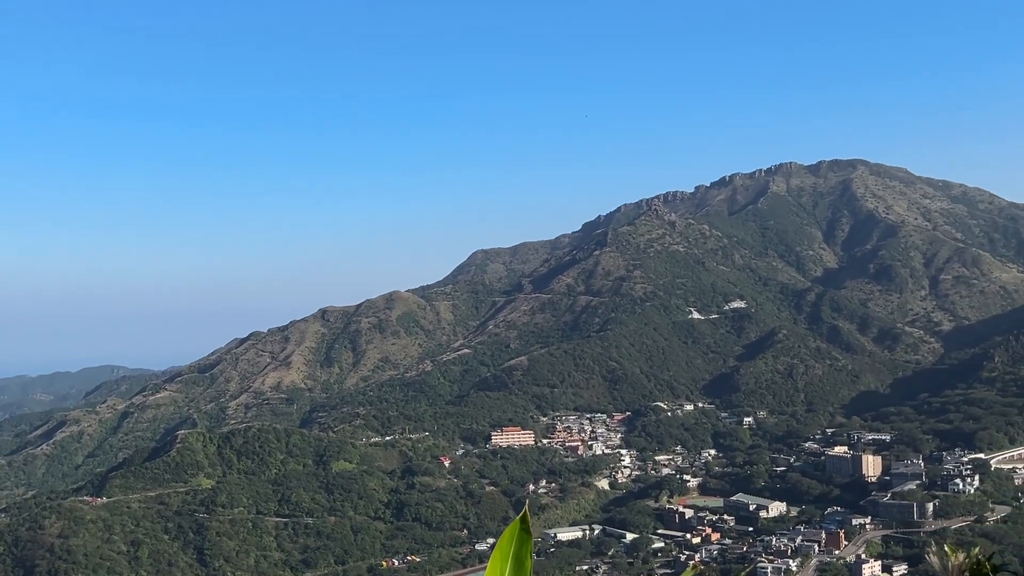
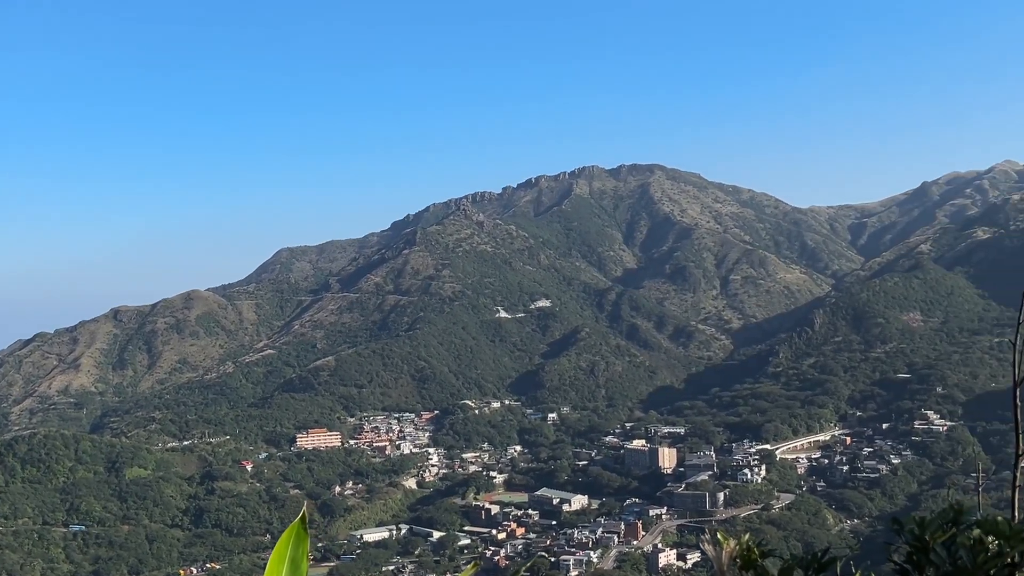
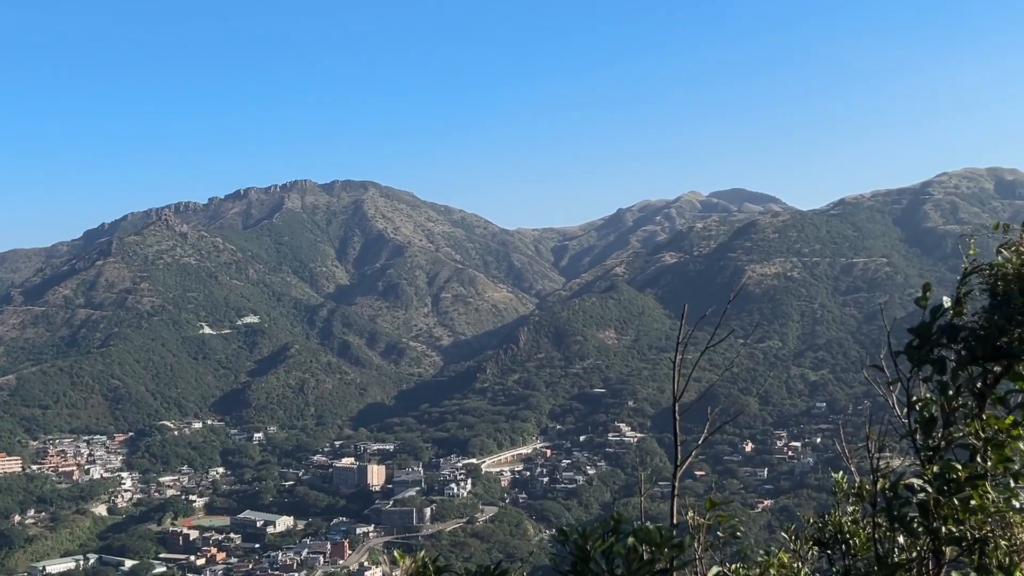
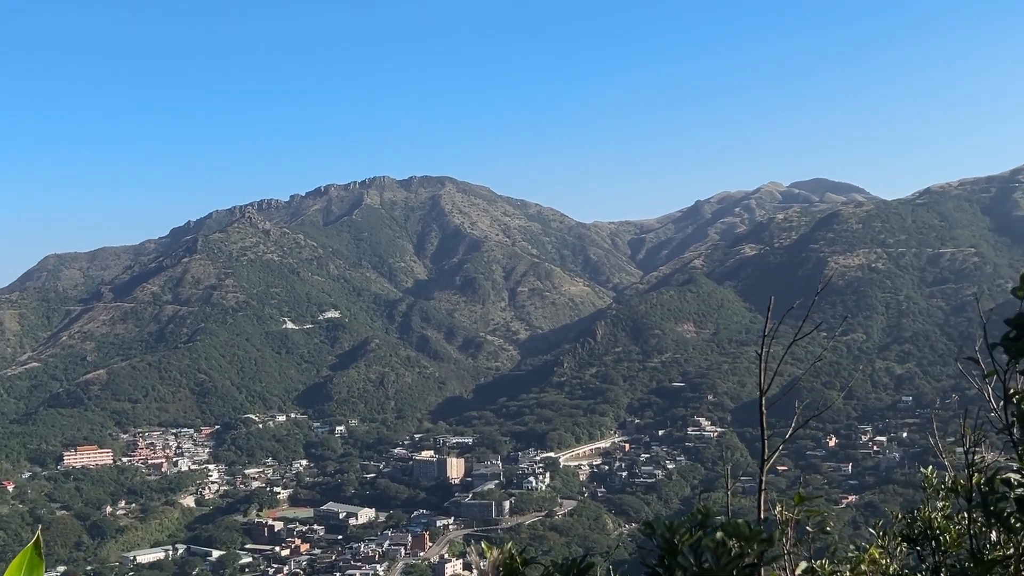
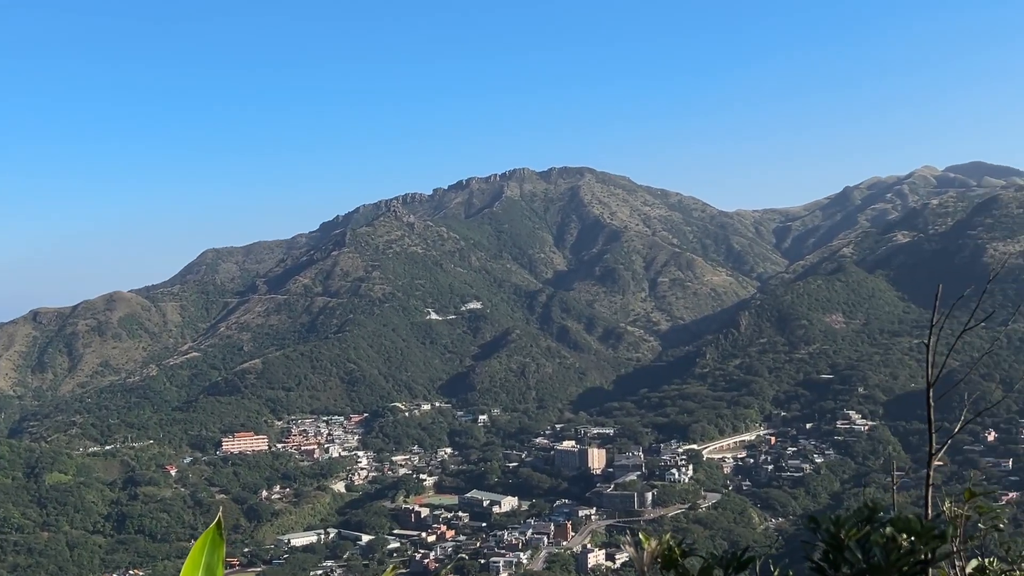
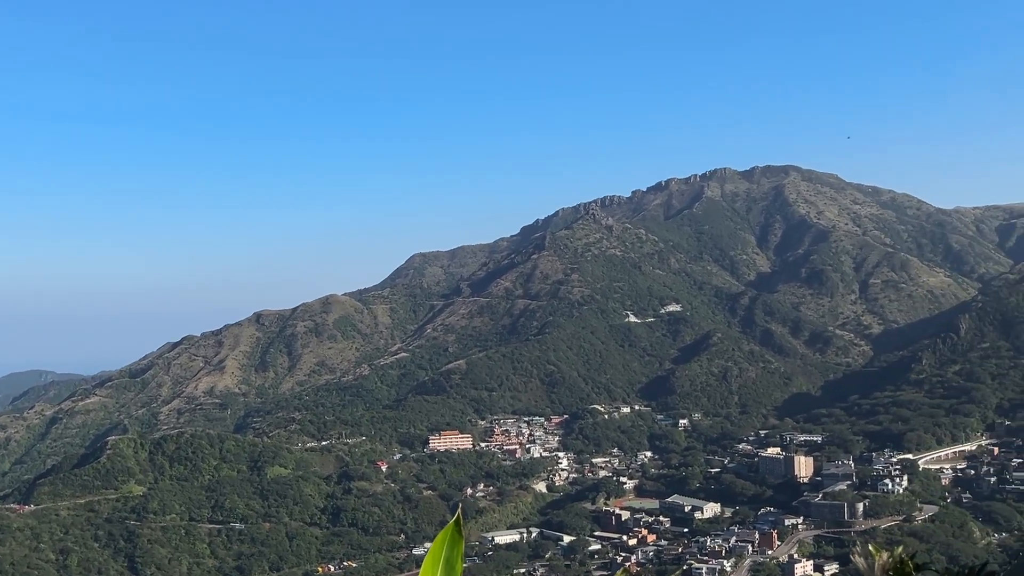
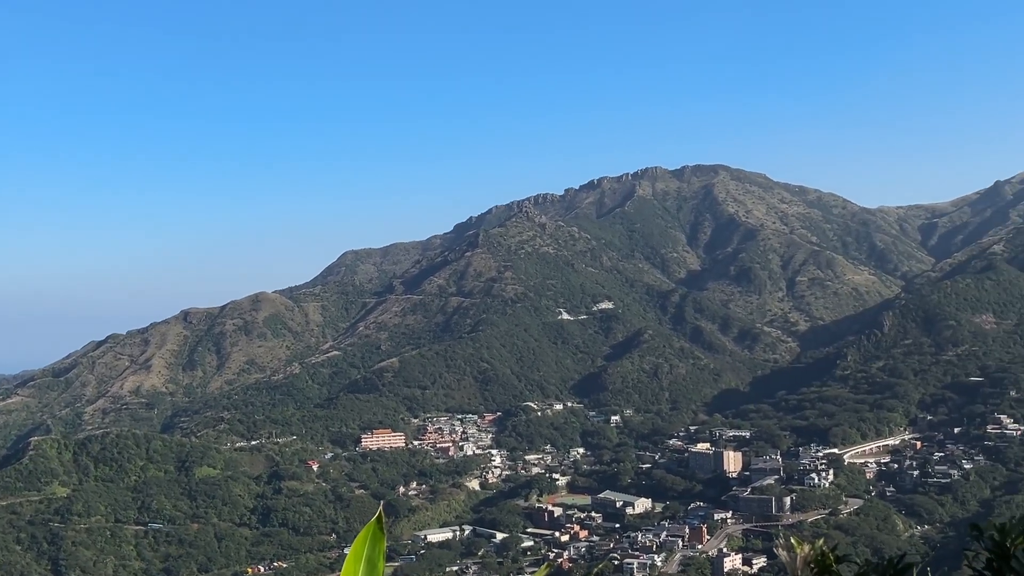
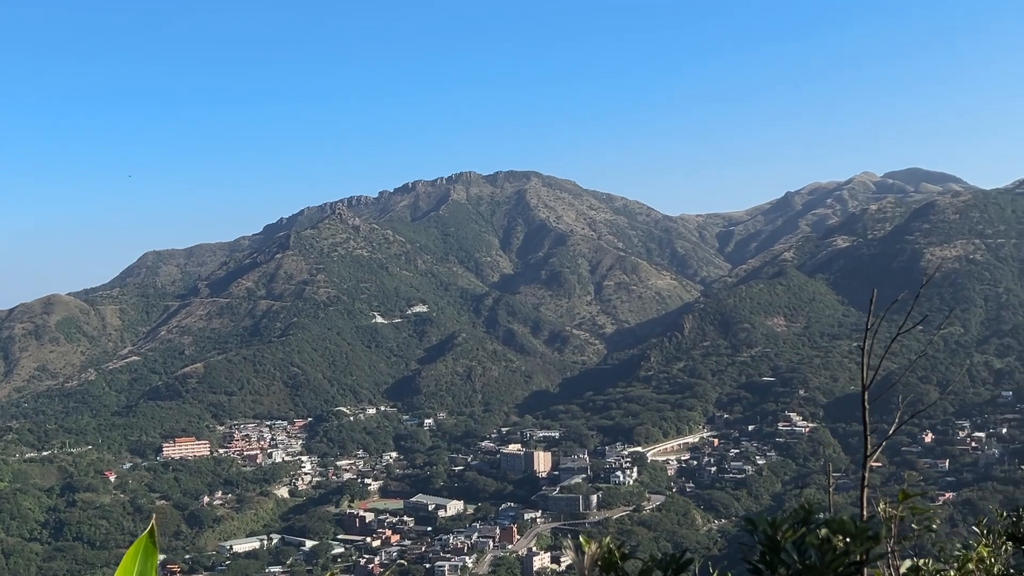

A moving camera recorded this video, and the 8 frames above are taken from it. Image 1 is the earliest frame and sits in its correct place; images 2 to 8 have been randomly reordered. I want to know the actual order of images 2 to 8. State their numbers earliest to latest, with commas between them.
6, 7, 2, 5, 8, 4, 3
